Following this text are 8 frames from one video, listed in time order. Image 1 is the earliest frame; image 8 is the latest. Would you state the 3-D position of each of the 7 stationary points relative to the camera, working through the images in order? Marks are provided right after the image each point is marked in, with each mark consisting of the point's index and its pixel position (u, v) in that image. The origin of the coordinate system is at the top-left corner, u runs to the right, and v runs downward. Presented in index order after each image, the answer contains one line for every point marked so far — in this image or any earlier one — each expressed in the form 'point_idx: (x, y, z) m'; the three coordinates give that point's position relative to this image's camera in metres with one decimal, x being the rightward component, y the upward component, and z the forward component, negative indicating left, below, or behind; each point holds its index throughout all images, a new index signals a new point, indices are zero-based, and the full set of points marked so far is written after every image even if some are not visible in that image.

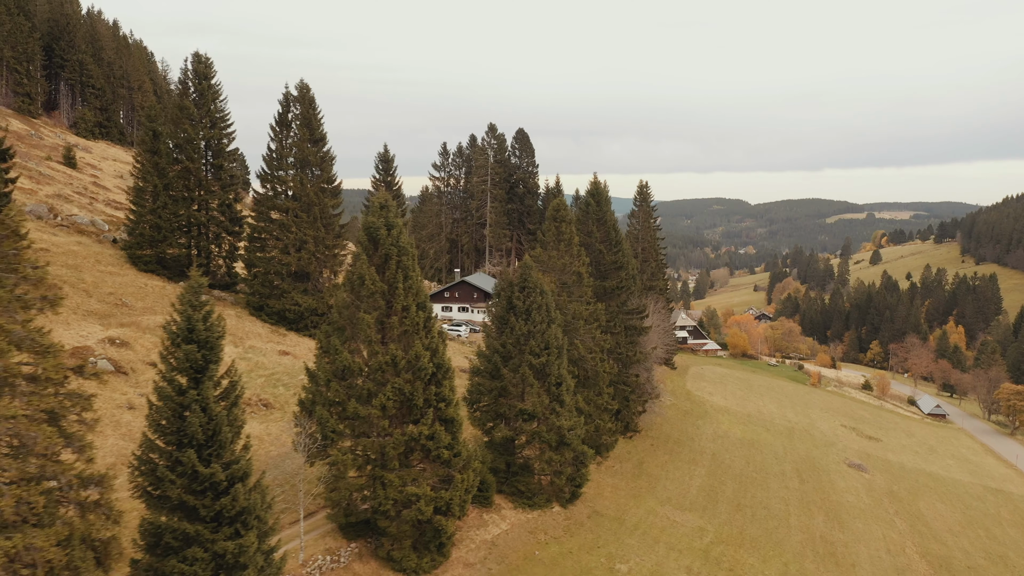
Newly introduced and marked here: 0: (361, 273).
0: (-3.2, +0.3, +17.3) m
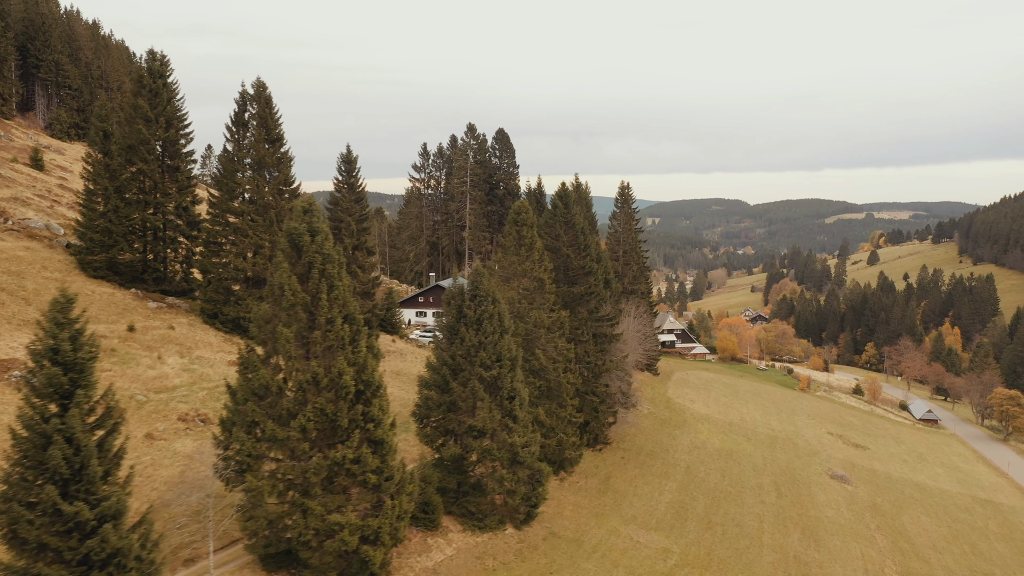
0: (-4.5, +0.1, +16.0) m
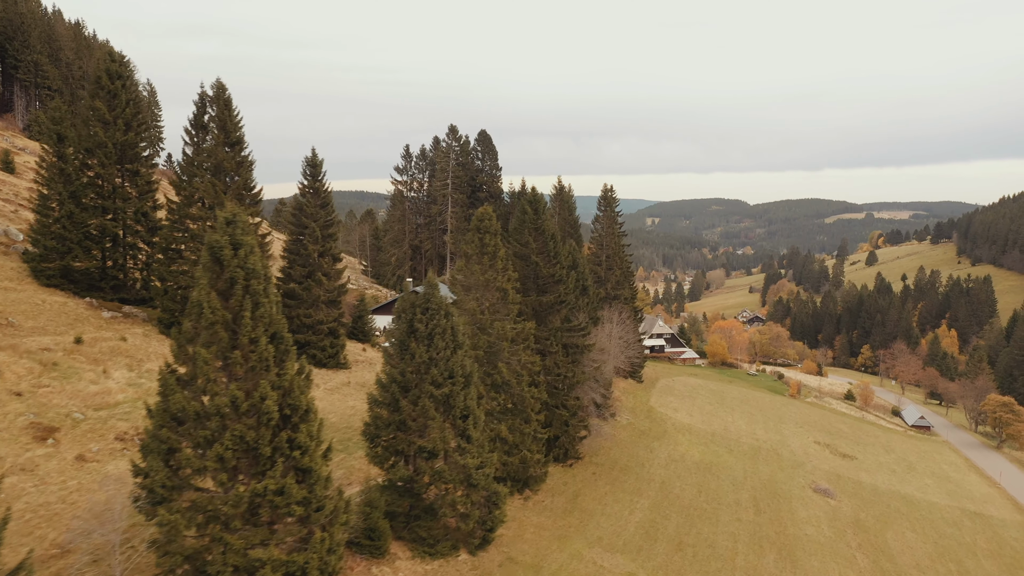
0: (-5.7, -0.2, +14.9) m
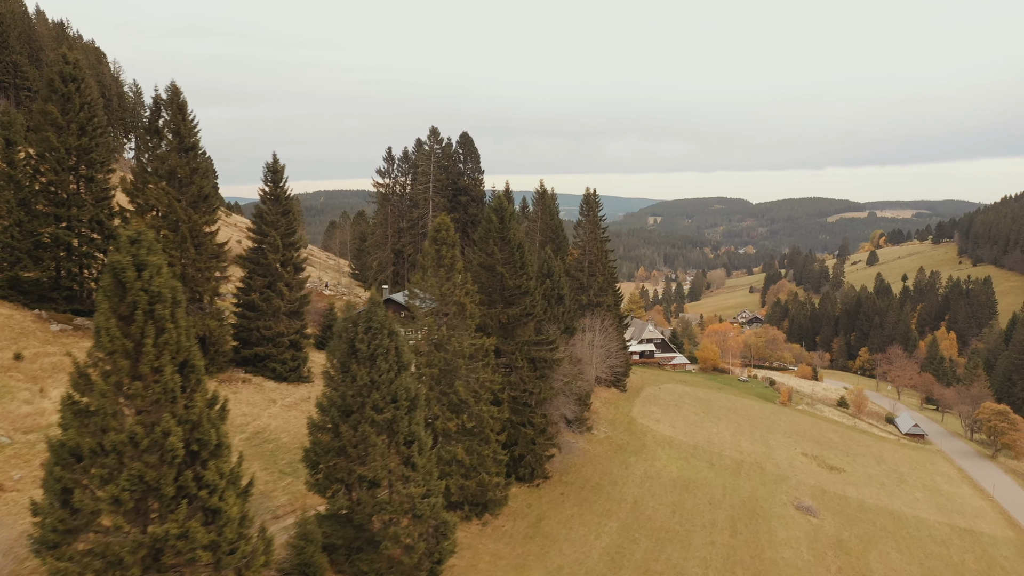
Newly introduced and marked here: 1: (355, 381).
0: (-6.9, -0.6, +13.7) m
1: (-3.6, -2.2, +18.9) m
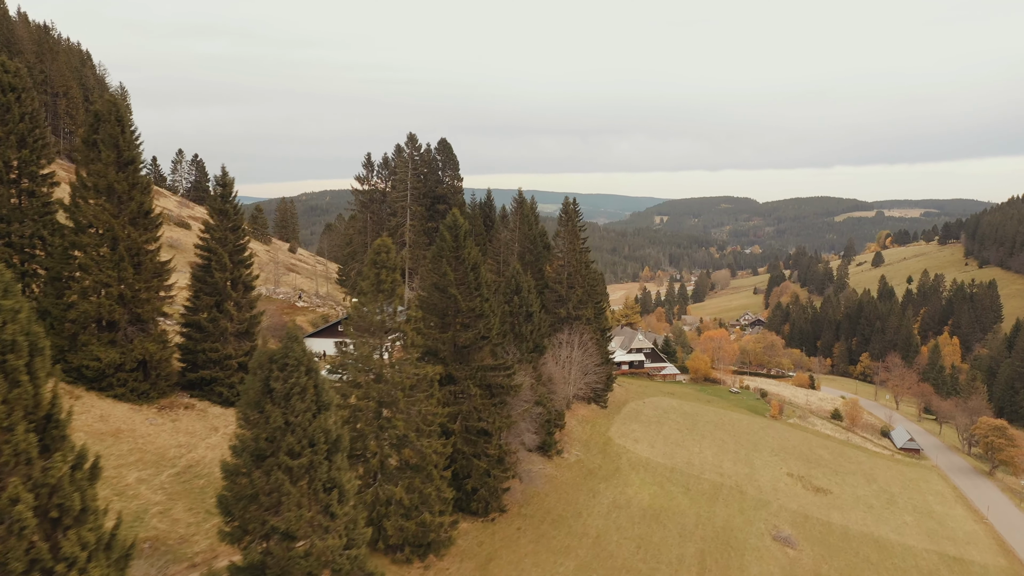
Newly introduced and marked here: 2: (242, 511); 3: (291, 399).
0: (-8.5, -1.4, +12.2) m
1: (-5.2, -2.9, +17.4) m
2: (-5.8, -4.8, +17.6) m
3: (-4.7, -2.4, +17.6) m
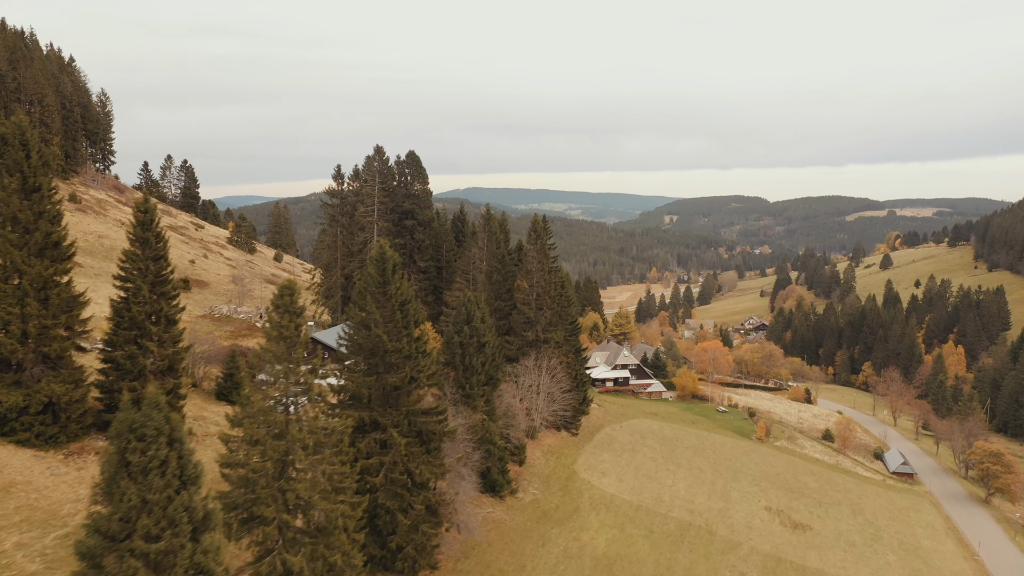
0: (-10.7, -2.5, +10.2) m
1: (-7.3, -4.0, +15.4) m
2: (-7.9, -6.0, +15.6) m
3: (-6.8, -3.5, +15.6) m
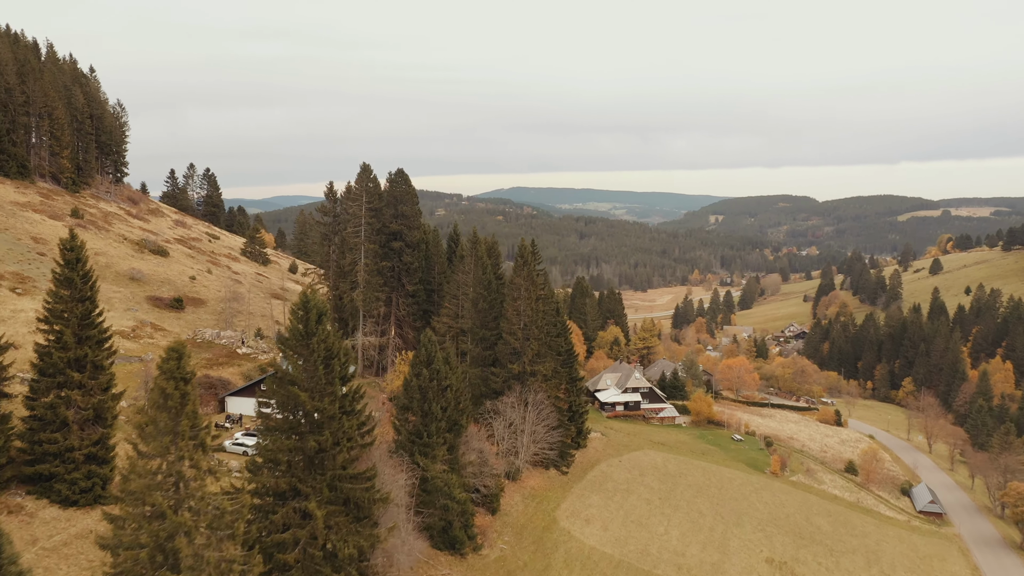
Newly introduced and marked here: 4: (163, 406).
0: (-13.2, -3.9, +8.3) m
1: (-9.5, -5.4, +13.3) m
2: (-10.1, -7.4, +13.6) m
3: (-9.0, -4.9, +13.4) m
4: (-7.7, -2.6, +18.0) m
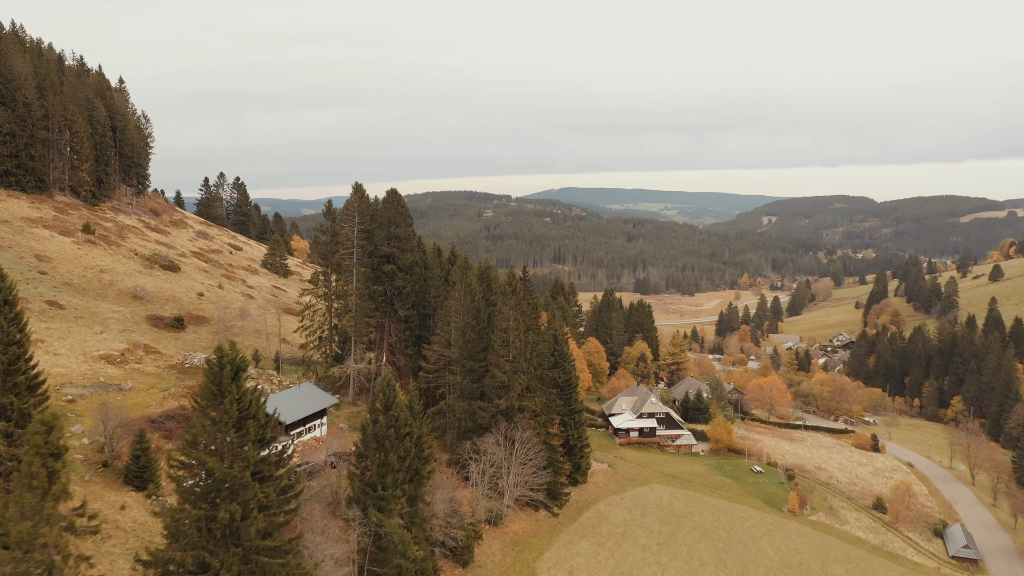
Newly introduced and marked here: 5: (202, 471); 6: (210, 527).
0: (-15.7, -5.2, +6.9) m
1: (-11.7, -6.7, +11.7) m
2: (-12.3, -8.7, +12.0) m
3: (-11.3, -6.3, +11.8) m
4: (-9.6, -3.9, +16.2) m
5: (-7.4, -4.3, +19.9) m
6: (-7.5, -5.7, +19.8) m
